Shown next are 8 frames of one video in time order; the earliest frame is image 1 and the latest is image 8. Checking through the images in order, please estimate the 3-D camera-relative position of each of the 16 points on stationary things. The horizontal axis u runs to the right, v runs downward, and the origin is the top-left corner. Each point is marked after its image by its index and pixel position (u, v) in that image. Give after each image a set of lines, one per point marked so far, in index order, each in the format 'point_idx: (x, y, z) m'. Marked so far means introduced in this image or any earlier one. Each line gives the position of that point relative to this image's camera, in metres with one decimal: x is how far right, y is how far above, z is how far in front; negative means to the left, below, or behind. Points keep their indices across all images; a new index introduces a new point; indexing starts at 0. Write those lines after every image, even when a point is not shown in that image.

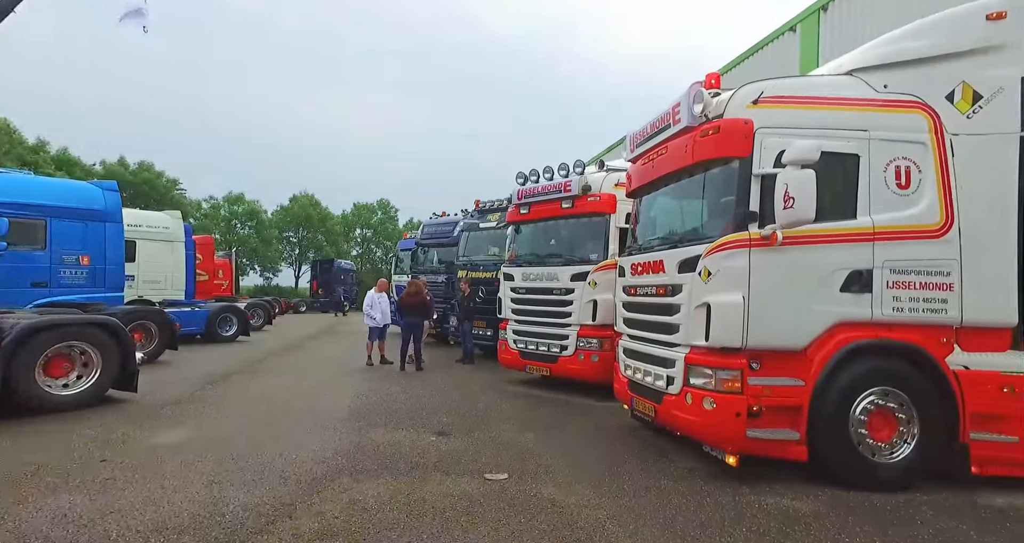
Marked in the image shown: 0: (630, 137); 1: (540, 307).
0: (+1.4, +1.6, +6.1) m
1: (+0.4, -0.6, +8.4) m
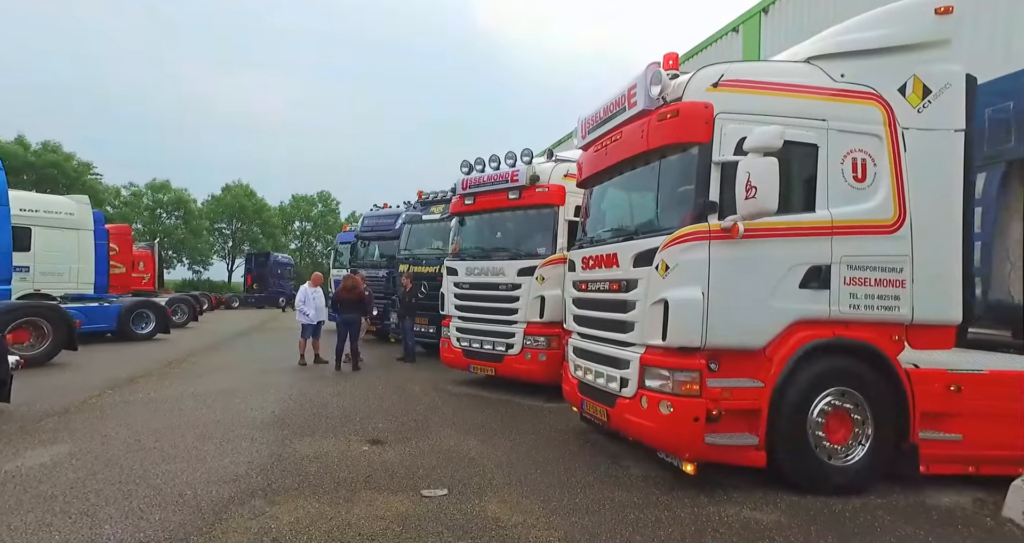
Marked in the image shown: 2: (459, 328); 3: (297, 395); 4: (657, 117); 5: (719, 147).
0: (+0.8, +1.6, +5.8) m
1: (-0.4, -0.5, +8.0) m
2: (-0.8, -0.9, +8.3) m
3: (-3.0, -1.7, +7.4) m
4: (+1.2, +1.2, +4.4) m
5: (+1.6, +0.9, +4.1) m
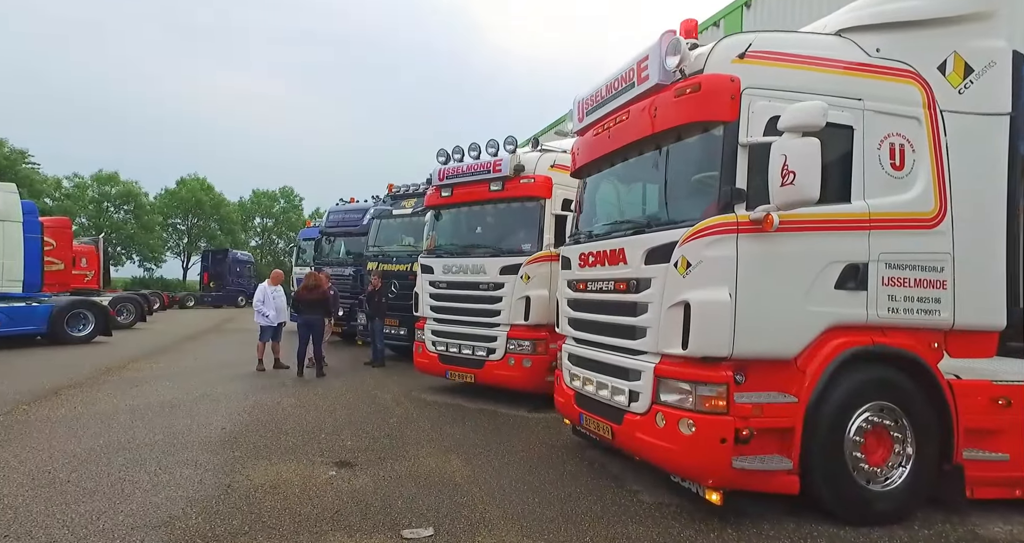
0: (+0.6, +1.6, +5.2) m
1: (-0.7, -0.4, +7.3) m
2: (-1.1, -0.9, +7.6) m
3: (-3.2, -1.7, +6.6) m
4: (+1.1, +1.3, +3.8) m
5: (+1.5, +0.9, +3.5) m
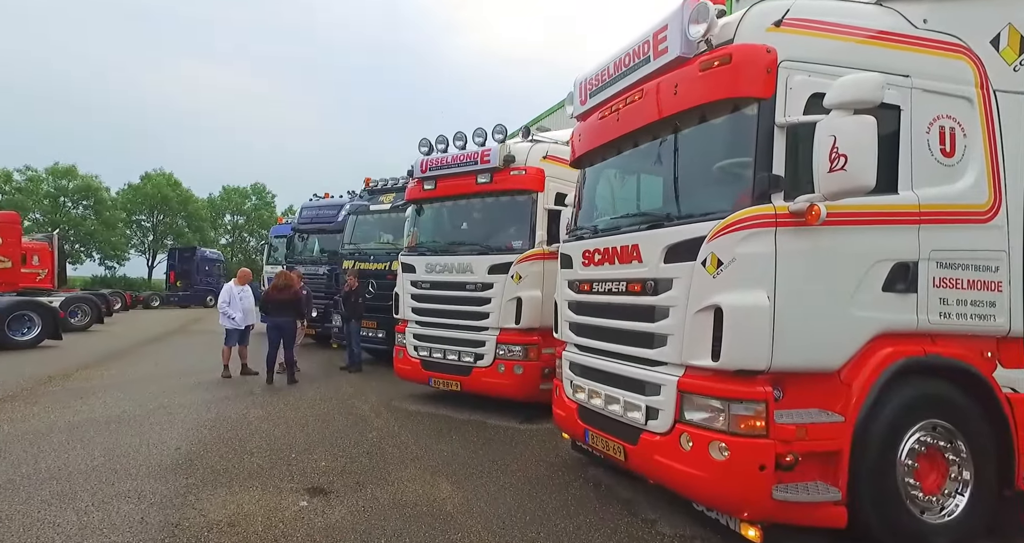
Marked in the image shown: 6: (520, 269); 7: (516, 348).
0: (+0.6, +1.6, +4.7) m
1: (-0.8, -0.4, +6.8) m
2: (-1.2, -0.8, +7.0) m
3: (-3.3, -1.6, +5.9) m
4: (+1.2, +1.3, +3.3) m
5: (+1.6, +0.9, +3.1) m
6: (+0.1, 0.0, +6.3) m
7: (0.0, -0.9, +6.3) m
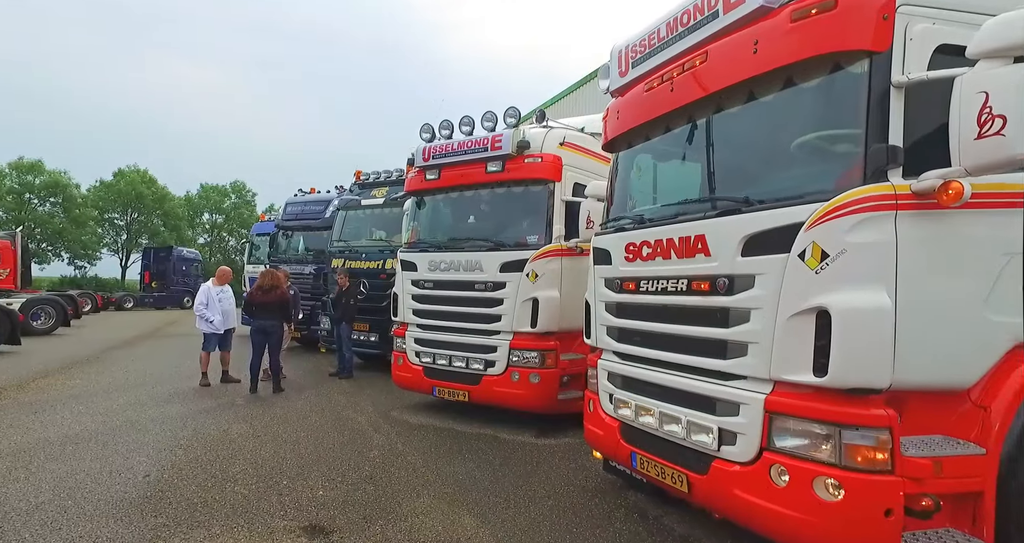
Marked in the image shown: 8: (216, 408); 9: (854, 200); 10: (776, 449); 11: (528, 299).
0: (+0.8, +1.7, +4.1) m
1: (-0.6, -0.4, +6.1) m
2: (-1.1, -0.8, +6.4) m
3: (-3.1, -1.6, +5.2) m
4: (+1.4, +1.3, +2.8) m
5: (+1.8, +1.0, +2.5) m
6: (+0.3, +0.1, +5.7) m
7: (+0.2, -0.9, +5.6) m
8: (-3.6, -1.7, +6.6) m
9: (+1.6, +0.3, +2.4) m
10: (+1.3, -0.9, +2.6) m
11: (+0.2, -0.3, +5.7) m
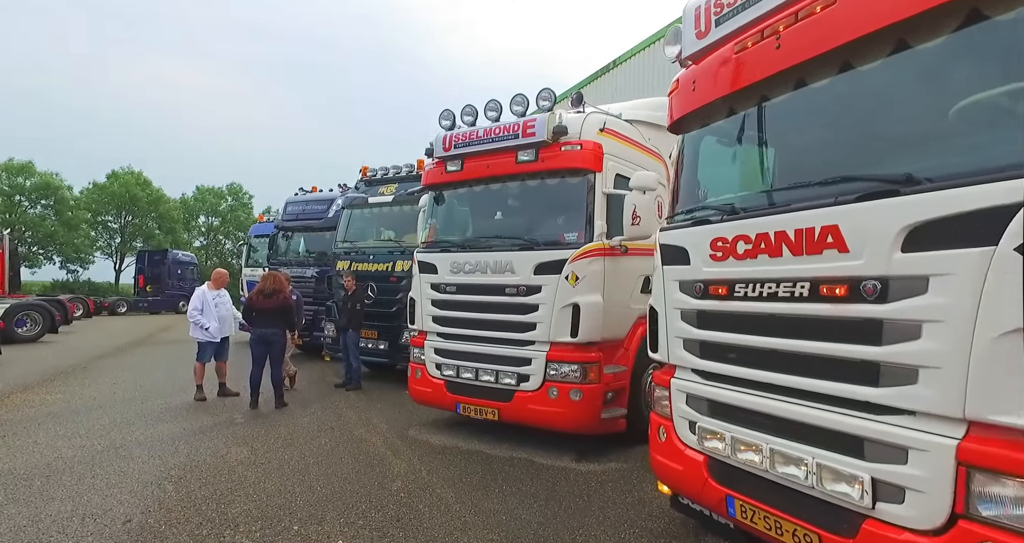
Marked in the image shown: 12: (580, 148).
0: (+1.2, +1.7, +3.5) m
1: (-0.3, -0.4, +5.4) m
2: (-0.8, -0.8, +5.7) m
3: (-2.8, -1.6, +4.5) m
4: (+1.8, +1.3, +2.1) m
5: (+2.2, +1.0, +1.9) m
6: (+0.6, 0.0, +5.0) m
7: (+0.5, -0.9, +5.0) m
8: (-3.3, -1.7, +5.9) m
9: (+1.9, +0.3, +1.8) m
10: (+1.6, -0.9, +1.9) m
11: (+0.5, -0.3, +5.0) m
12: (+0.7, +1.2, +5.2) m
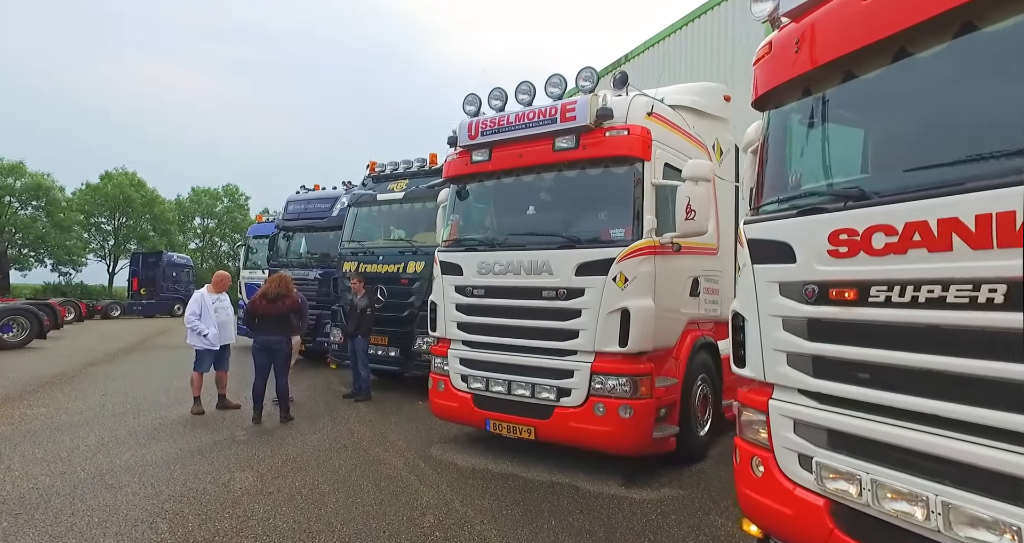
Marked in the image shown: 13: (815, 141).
0: (+1.5, +1.7, +2.9) m
1: (0.0, -0.4, +4.8) m
2: (-0.4, -0.9, +5.1) m
3: (-2.4, -1.7, +3.9) m
4: (+2.1, +1.3, +1.5) m
5: (+2.5, +1.0, +1.3) m
6: (+0.9, 0.0, +4.5) m
7: (+0.9, -0.9, +4.4) m
8: (-3.0, -1.7, +5.3) m
9: (+2.3, +0.3, +1.2) m
10: (+2.0, -0.9, +1.3) m
11: (+0.8, -0.3, +4.4) m
12: (+1.0, +1.2, +4.7) m
13: (+1.6, +0.7, +2.8) m
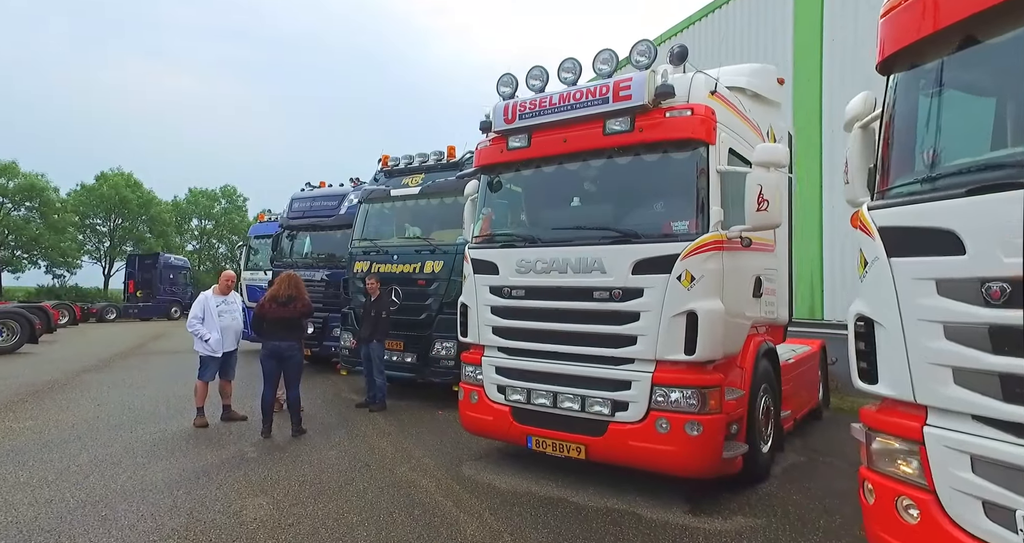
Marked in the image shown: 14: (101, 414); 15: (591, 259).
0: (+1.9, +1.7, +2.4) m
1: (+0.4, -0.4, +4.3) m
2: (-0.1, -0.8, +4.6) m
3: (-2.0, -1.6, +3.3) m
4: (+2.5, +1.3, +1.0) m
5: (+2.9, +1.0, +0.8) m
6: (+1.3, 0.0, +3.9) m
7: (+1.3, -0.9, +3.8) m
8: (-2.6, -1.7, +4.7) m
9: (+2.7, +0.4, +0.7) m
10: (+2.4, -0.8, +0.8) m
11: (+1.2, -0.3, +3.9) m
12: (+1.4, +1.2, +4.2) m
13: (+2.0, +0.7, +2.3) m
14: (-4.9, -1.7, +6.4) m
15: (+0.6, +0.1, +4.2) m
